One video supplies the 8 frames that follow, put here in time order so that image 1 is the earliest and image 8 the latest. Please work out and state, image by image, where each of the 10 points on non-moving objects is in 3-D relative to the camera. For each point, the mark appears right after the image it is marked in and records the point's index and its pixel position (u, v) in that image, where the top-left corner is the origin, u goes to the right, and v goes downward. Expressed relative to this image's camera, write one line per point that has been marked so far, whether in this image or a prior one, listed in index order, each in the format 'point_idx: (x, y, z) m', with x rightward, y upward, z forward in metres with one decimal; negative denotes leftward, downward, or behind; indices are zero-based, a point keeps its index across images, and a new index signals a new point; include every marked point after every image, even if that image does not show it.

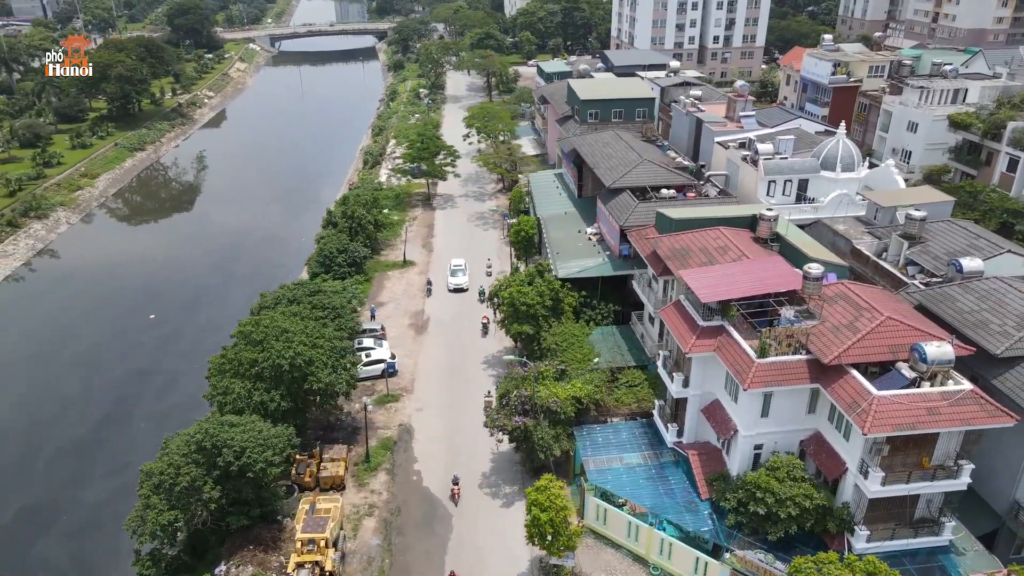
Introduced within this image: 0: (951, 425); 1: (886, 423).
0: (+11.2, -3.5, +19.1) m
1: (+9.5, -3.4, +19.1) m
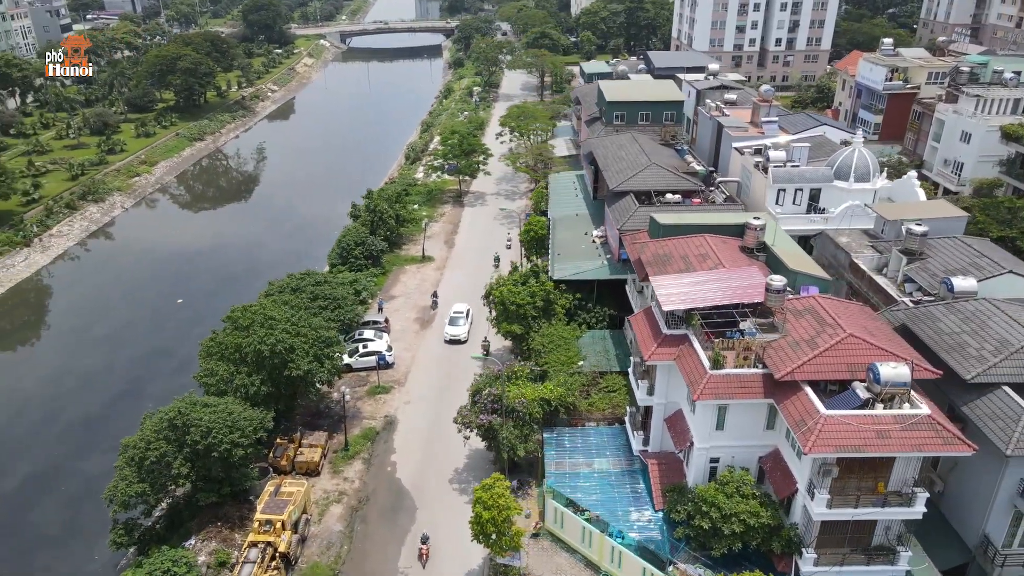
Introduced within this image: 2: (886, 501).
0: (+9.5, -4.0, +18.3) m
1: (+7.8, -3.8, +18.4) m
2: (+9.8, -5.5, +19.4) m
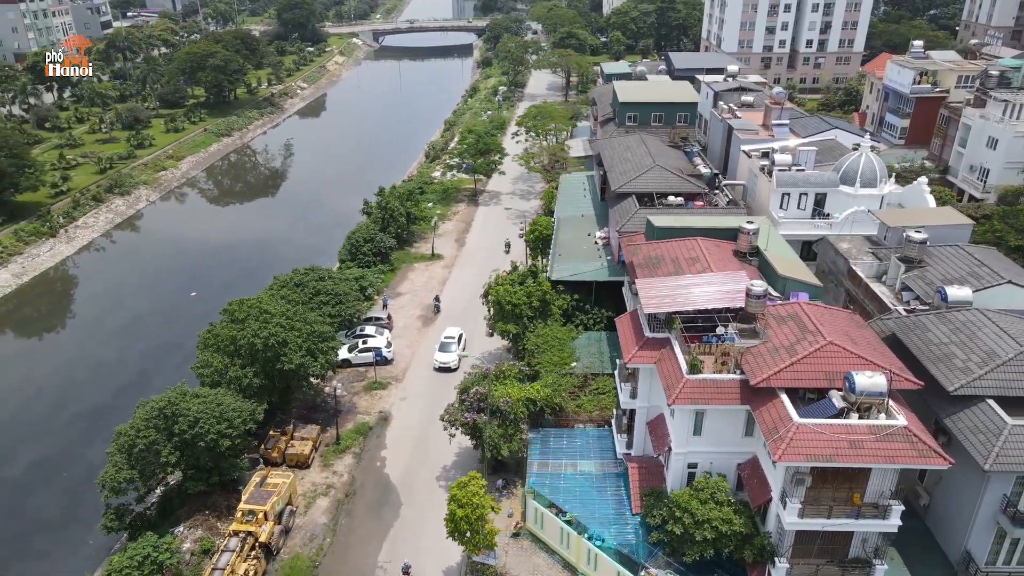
0: (+8.7, -4.2, +17.9) m
1: (+7.0, -4.0, +18.1) m
2: (+8.9, -5.7, +19.0) m
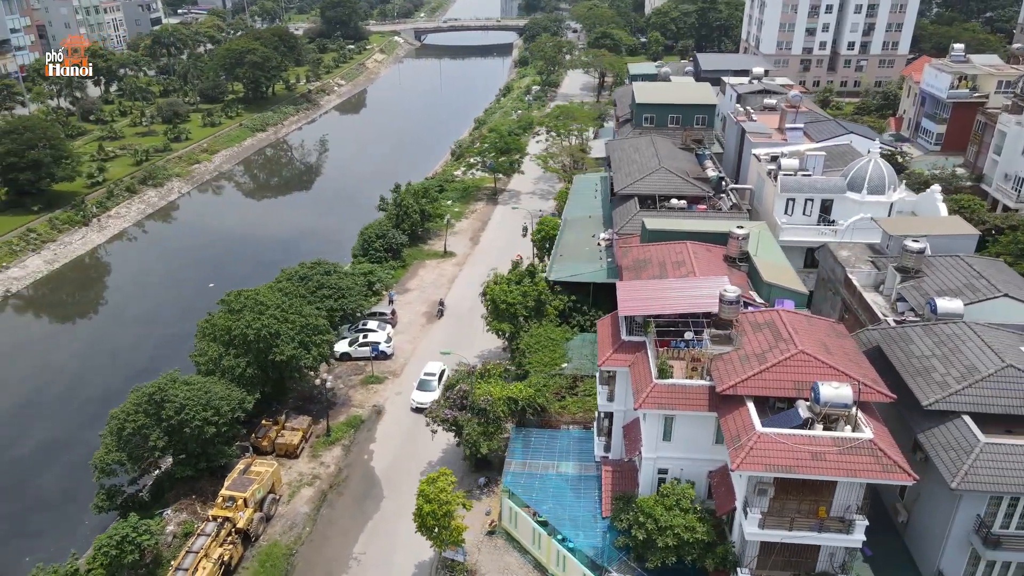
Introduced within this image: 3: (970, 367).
0: (+7.6, -4.4, +17.5) m
1: (+5.9, -4.1, +17.8) m
2: (+7.8, -6.0, +18.6) m
3: (+12.0, -2.1, +19.5) m
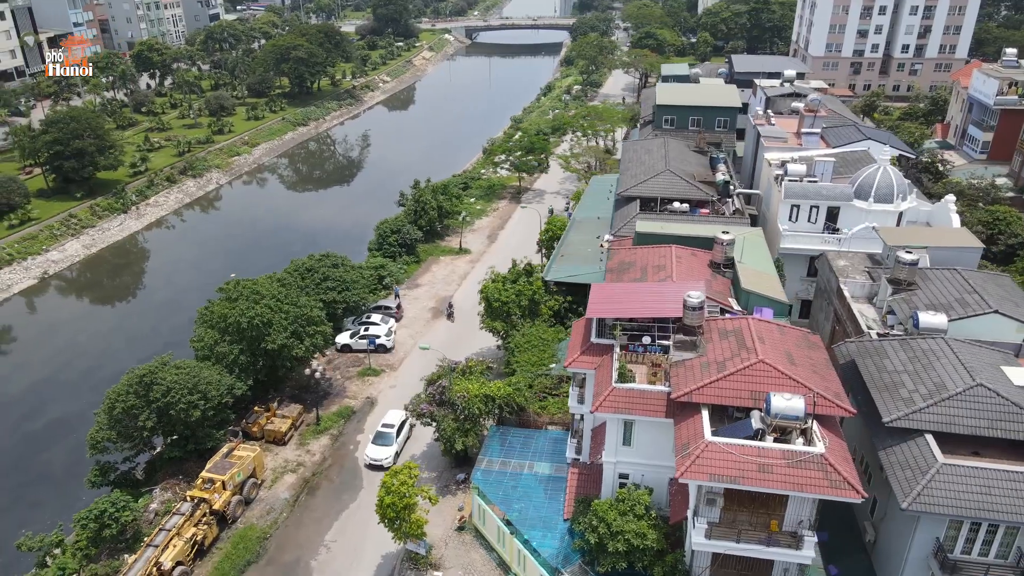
0: (+6.2, -4.6, +17.2) m
1: (+4.5, -4.3, +17.6) m
2: (+6.4, -6.2, +18.2) m
3: (+10.8, -2.4, +18.8) m
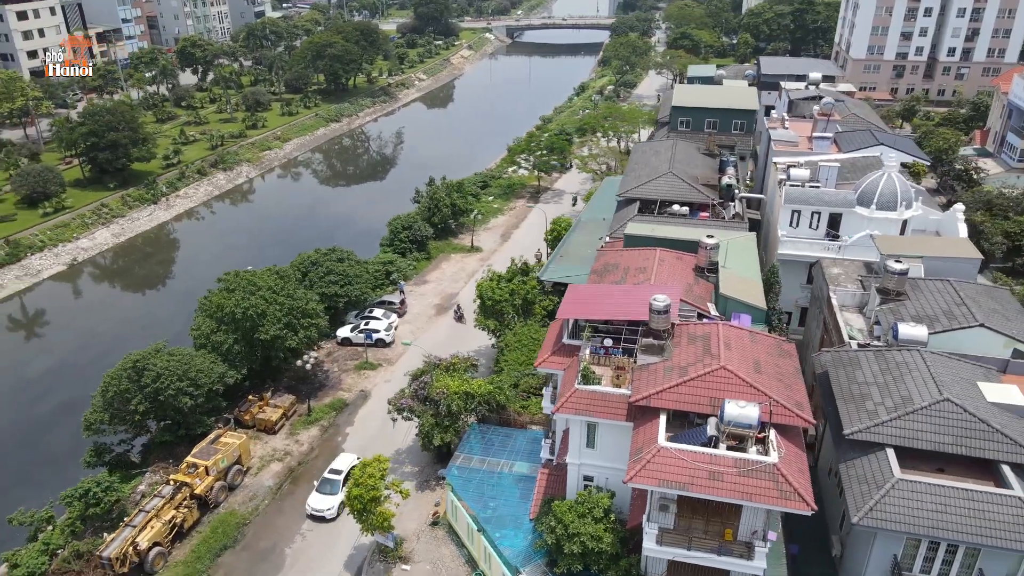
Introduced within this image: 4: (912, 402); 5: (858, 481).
0: (+4.9, -4.7, +16.9) m
1: (+3.3, -4.4, +17.4) m
2: (+5.2, -6.3, +17.9) m
3: (+9.7, -2.7, +18.3) m
4: (+9.7, -2.8, +18.1) m
5: (+8.1, -4.5, +17.3) m
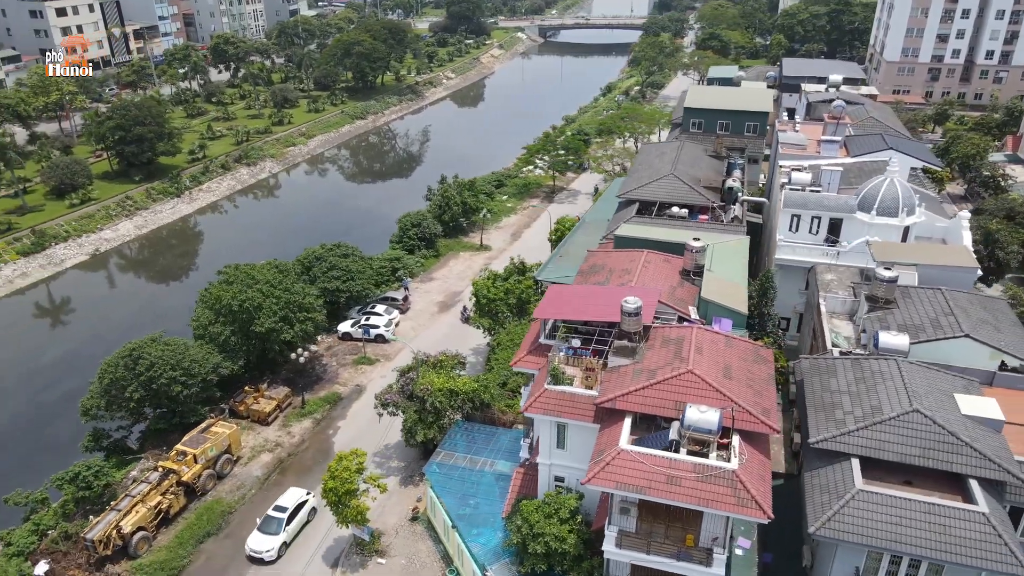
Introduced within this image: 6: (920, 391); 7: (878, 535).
0: (+3.9, -4.8, +16.8) m
1: (+2.3, -4.4, +17.3) m
2: (+4.2, -6.4, +17.8) m
3: (+8.8, -2.9, +17.9) m
4: (+8.8, -2.9, +17.7) m
5: (+7.1, -4.6, +17.0) m
6: (+10.0, -2.5, +18.2) m
7: (+7.8, -5.3, +15.8) m
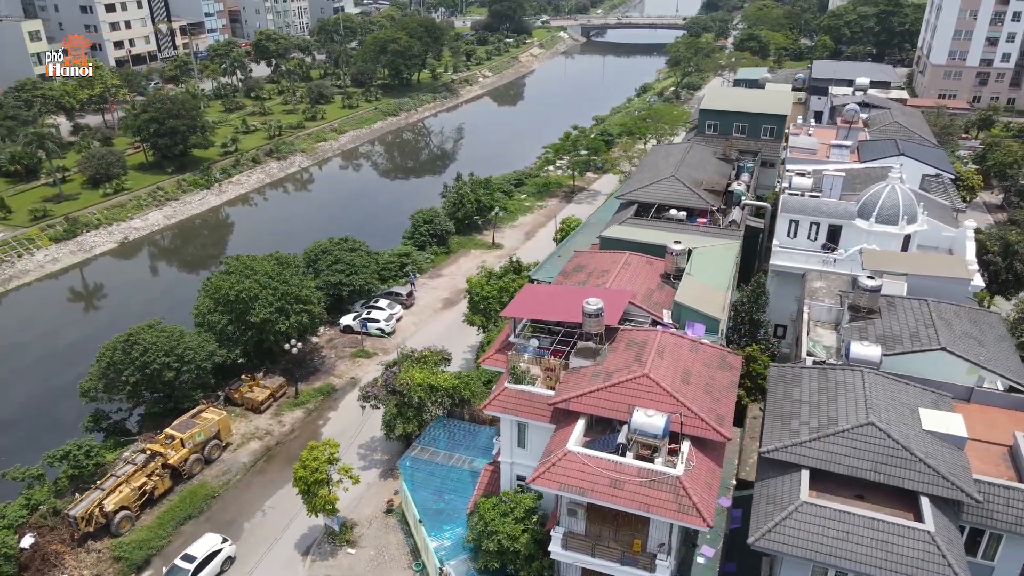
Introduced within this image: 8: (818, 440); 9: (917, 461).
0: (+2.5, -4.8, +16.6) m
1: (+1.0, -4.4, +17.3) m
2: (+2.9, -6.5, +17.6) m
3: (+7.5, -3.1, +17.5) m
4: (+7.6, -3.1, +17.3) m
5: (+5.7, -4.8, +16.7) m
6: (+8.8, -2.8, +17.7) m
7: (+6.4, -5.4, +15.5) m
8: (+7.1, -3.5, +17.1) m
9: (+8.9, -3.8, +16.3) m
